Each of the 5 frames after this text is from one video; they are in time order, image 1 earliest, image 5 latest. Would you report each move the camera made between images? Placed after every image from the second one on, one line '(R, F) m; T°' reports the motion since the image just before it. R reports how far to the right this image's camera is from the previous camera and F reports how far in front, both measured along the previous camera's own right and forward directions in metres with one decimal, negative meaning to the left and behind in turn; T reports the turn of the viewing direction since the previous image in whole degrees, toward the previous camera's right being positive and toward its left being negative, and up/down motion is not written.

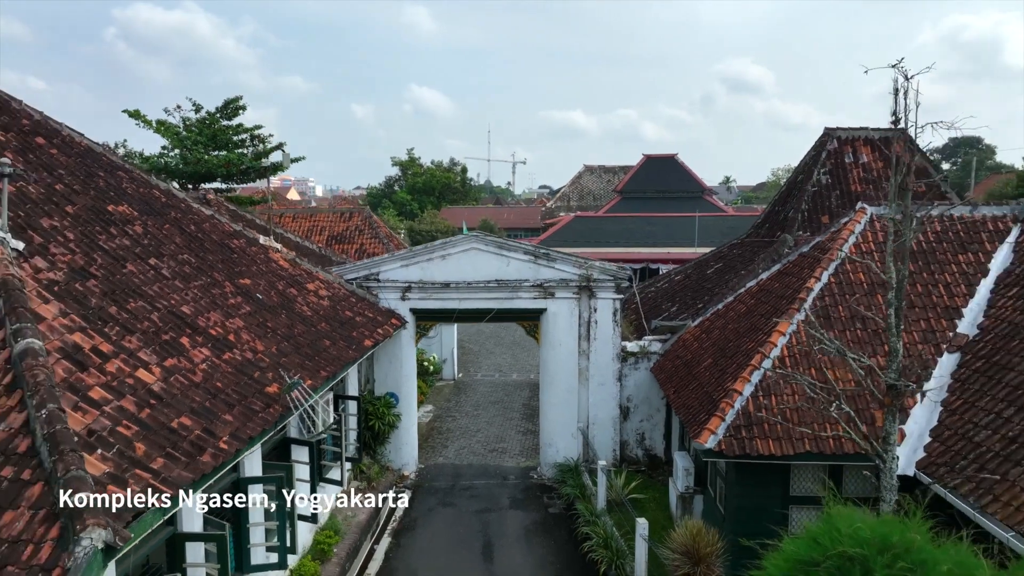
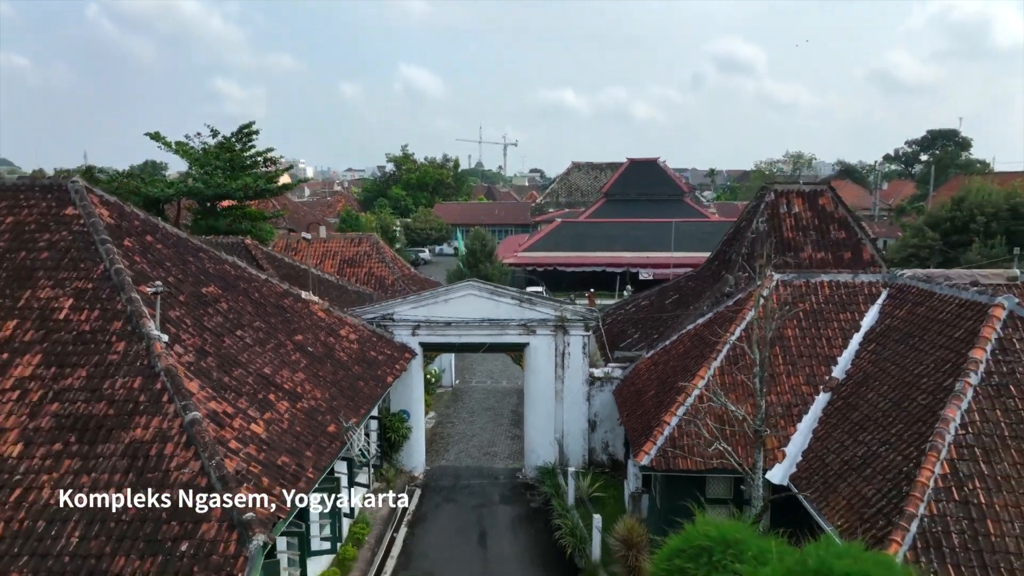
(0.0, -2.1) m; +1°
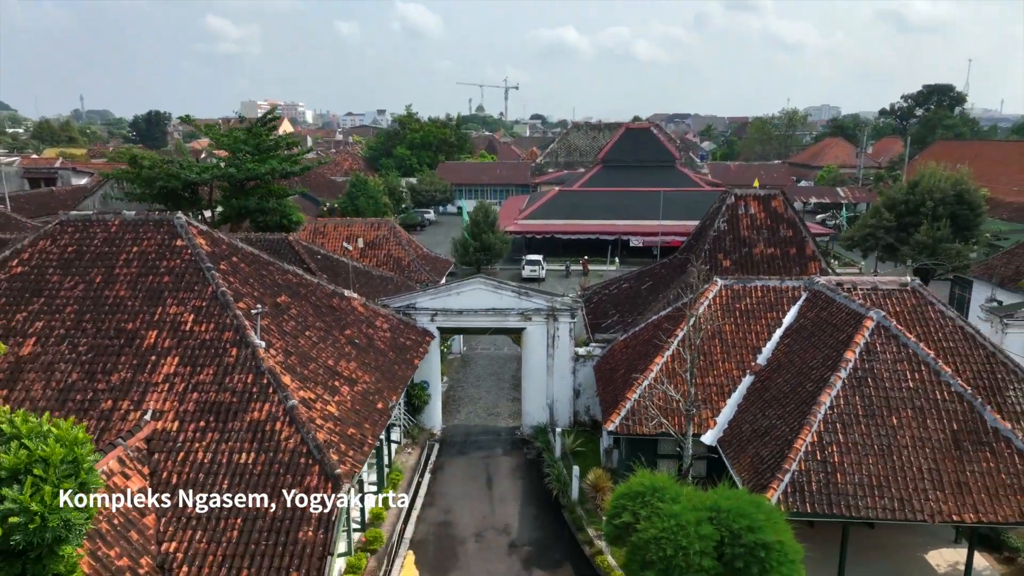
(0.0, -2.4) m; 0°
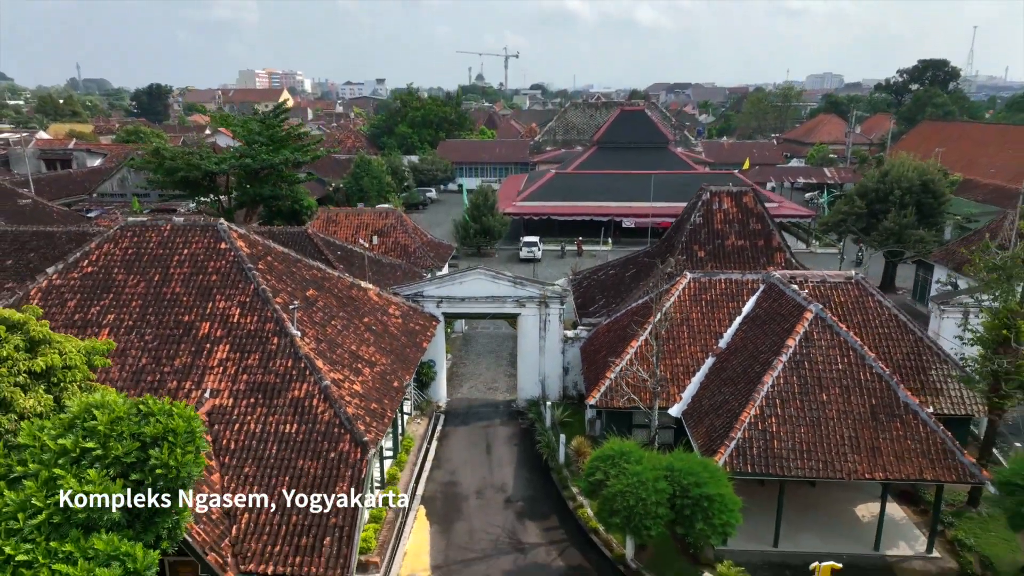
(+0.1, -1.7) m; 0°
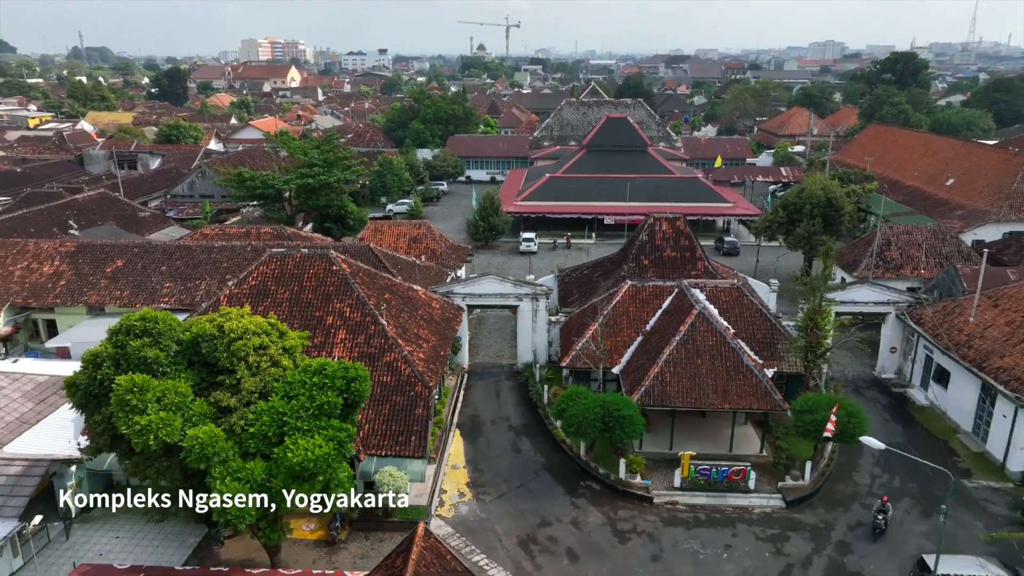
(0.0, -6.9) m; 0°
